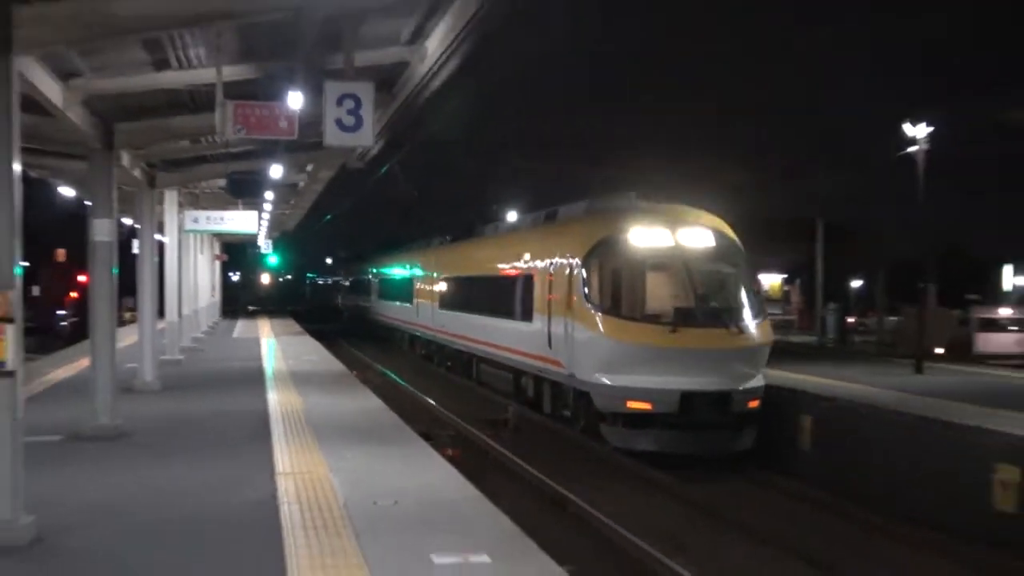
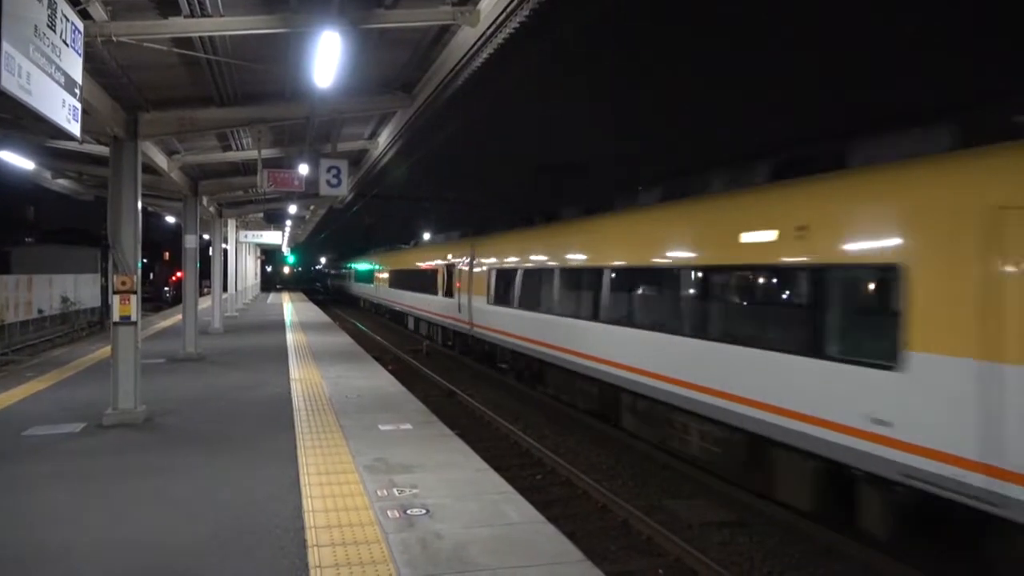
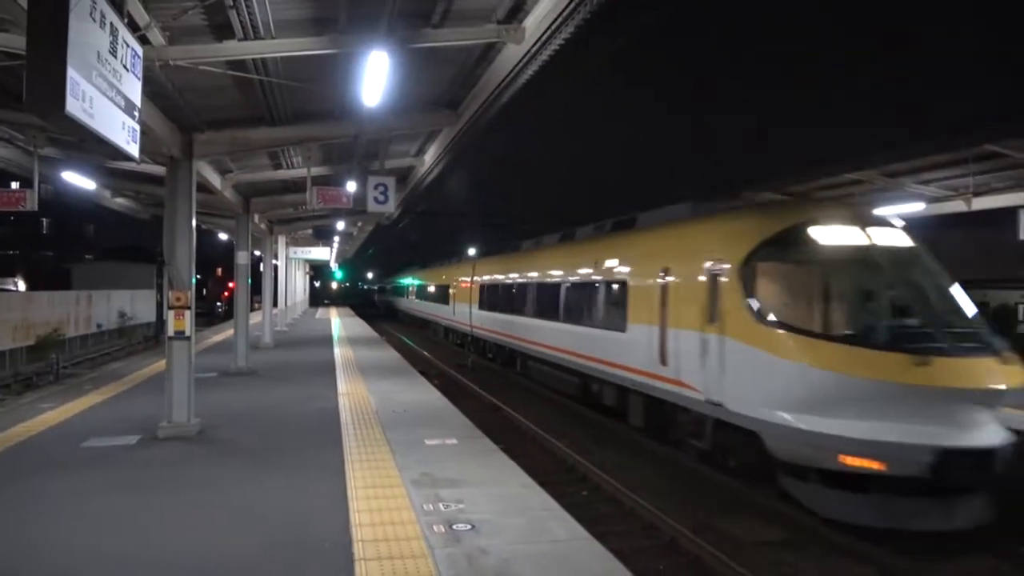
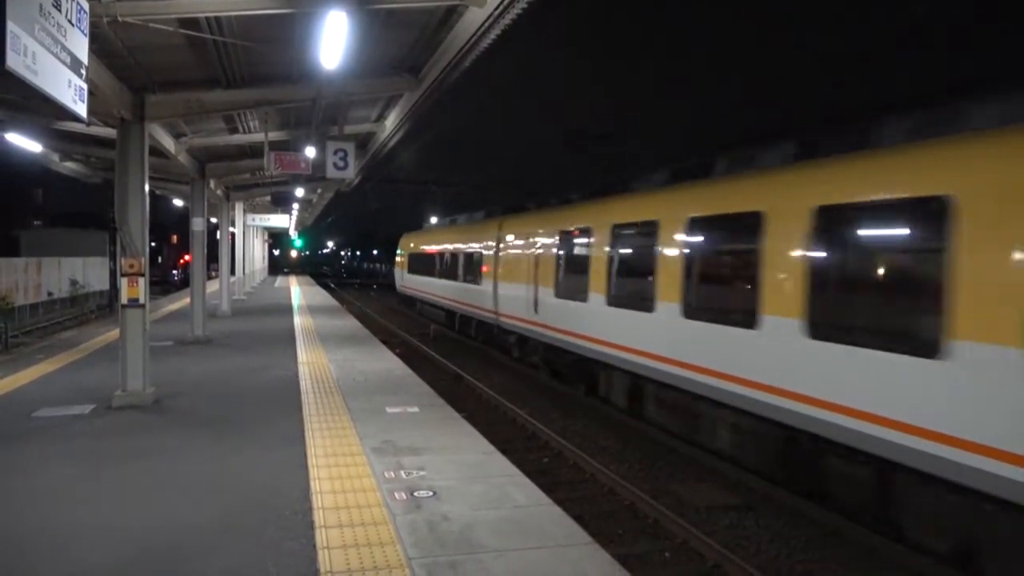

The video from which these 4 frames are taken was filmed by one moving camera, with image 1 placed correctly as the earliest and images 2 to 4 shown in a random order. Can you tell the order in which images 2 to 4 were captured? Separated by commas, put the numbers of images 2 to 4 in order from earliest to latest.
3, 2, 4
